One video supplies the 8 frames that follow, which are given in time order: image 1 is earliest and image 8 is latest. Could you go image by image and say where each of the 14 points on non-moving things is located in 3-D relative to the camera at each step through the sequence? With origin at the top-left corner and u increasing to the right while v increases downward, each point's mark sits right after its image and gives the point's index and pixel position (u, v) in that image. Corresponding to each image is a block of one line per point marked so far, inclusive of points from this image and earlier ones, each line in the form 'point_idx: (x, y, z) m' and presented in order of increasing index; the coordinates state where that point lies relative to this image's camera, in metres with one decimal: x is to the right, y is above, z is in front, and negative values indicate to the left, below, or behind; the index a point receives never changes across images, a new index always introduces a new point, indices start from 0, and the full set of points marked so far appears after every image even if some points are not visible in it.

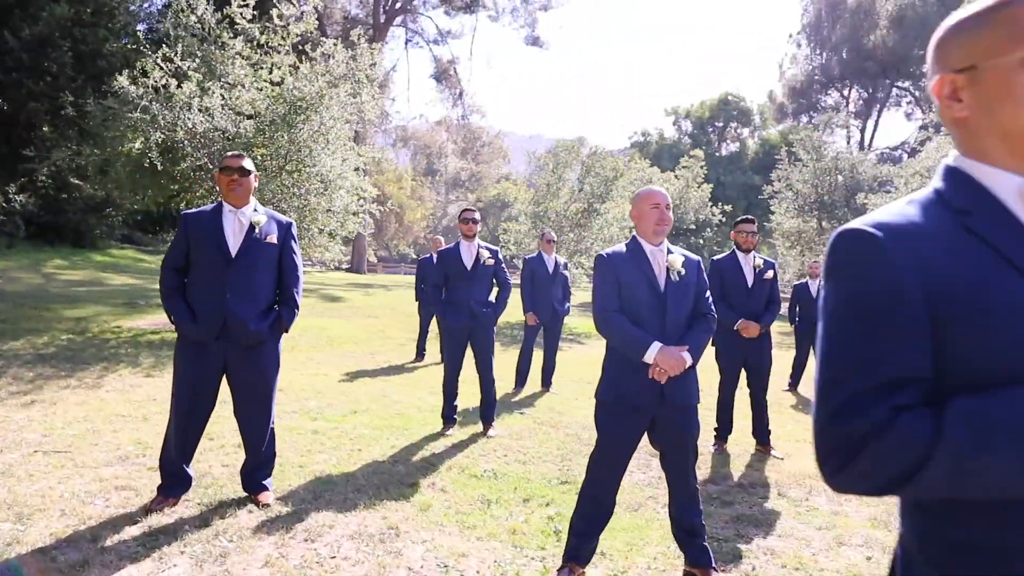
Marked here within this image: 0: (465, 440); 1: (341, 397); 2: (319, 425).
0: (-0.5, -1.5, +6.9) m
1: (-2.1, -1.3, +8.7) m
2: (-2.0, -1.4, +7.2) m
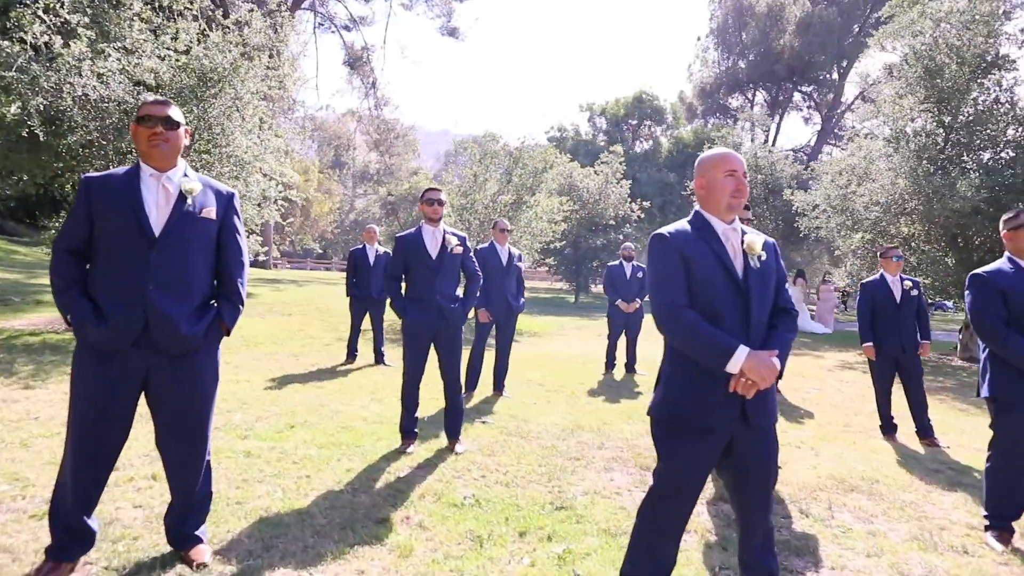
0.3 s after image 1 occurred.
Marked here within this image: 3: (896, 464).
0: (-0.7, -1.4, +5.9) m
1: (-2.5, -1.3, +7.4) m
2: (-2.2, -1.3, +6.0) m
3: (+3.6, -1.7, +6.6) m
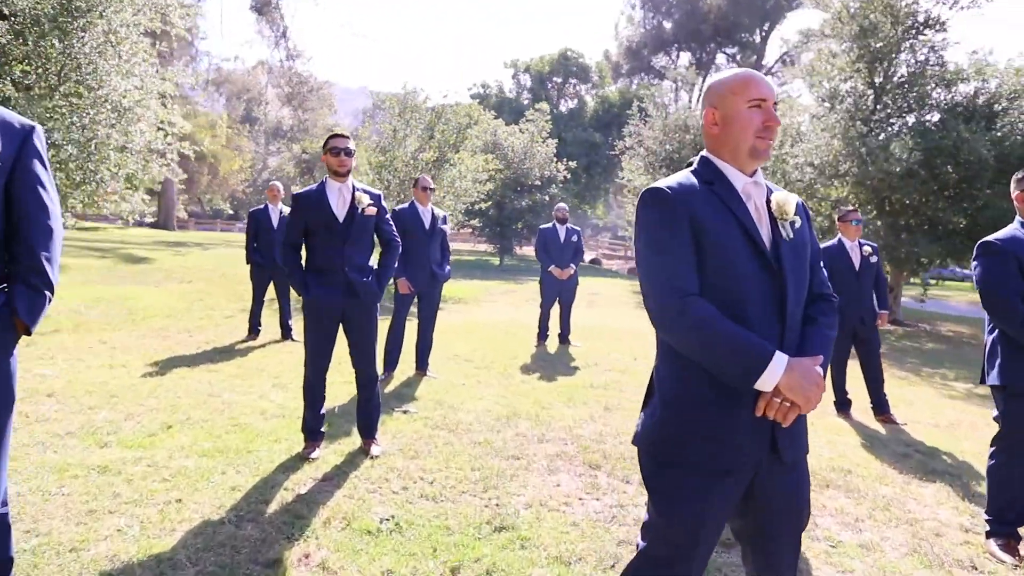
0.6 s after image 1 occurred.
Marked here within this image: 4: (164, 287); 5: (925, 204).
0: (-1.2, -1.2, +4.8) m
1: (-3.2, -1.0, +6.2) m
2: (-2.7, -1.1, +4.8) m
3: (+3.0, -1.4, +6.0) m
4: (-7.1, 0.0, +14.5) m
5: (+8.5, +1.7, +14.6) m
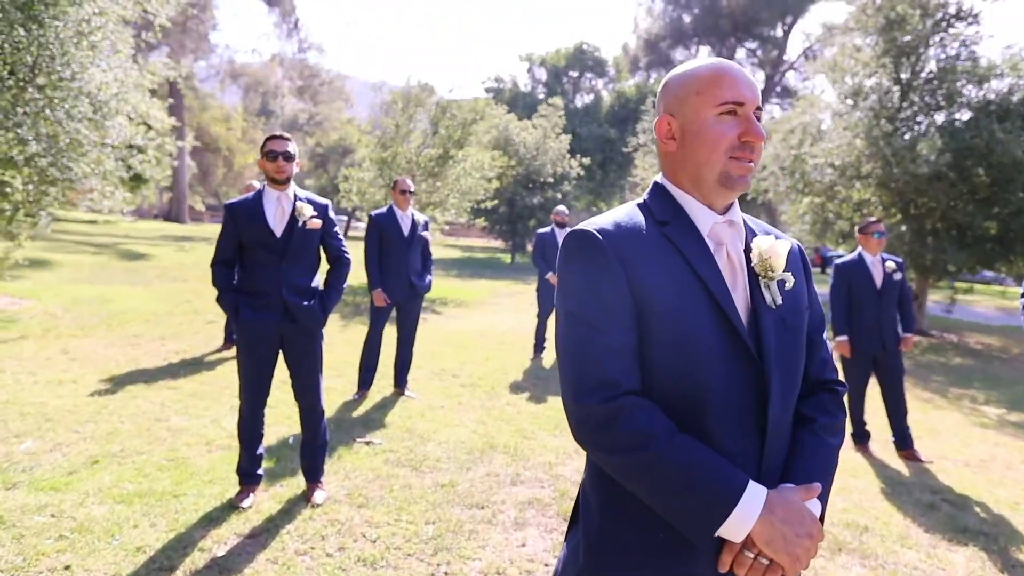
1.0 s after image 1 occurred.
0: (-1.4, -1.4, +4.2) m
1: (-3.4, -1.1, +5.6) m
2: (-3.0, -1.3, +4.2) m
3: (+2.8, -1.6, +5.3) m
4: (-7.1, 0.0, +14.0) m
5: (+8.6, +1.5, +13.7) m
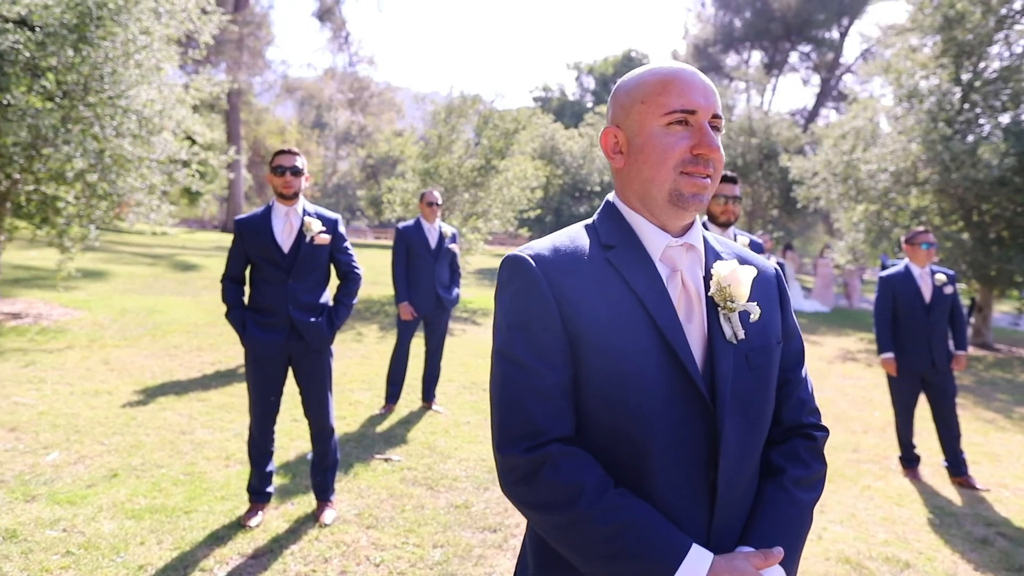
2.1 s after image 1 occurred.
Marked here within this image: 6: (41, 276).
0: (-1.4, -1.5, +4.2) m
1: (-3.2, -1.2, +5.7) m
2: (-2.9, -1.4, +4.3) m
3: (+2.9, -1.7, +4.9) m
4: (-6.3, -0.2, +14.3) m
5: (+9.3, +1.3, +12.9) m
6: (-8.8, +0.2, +13.2) m
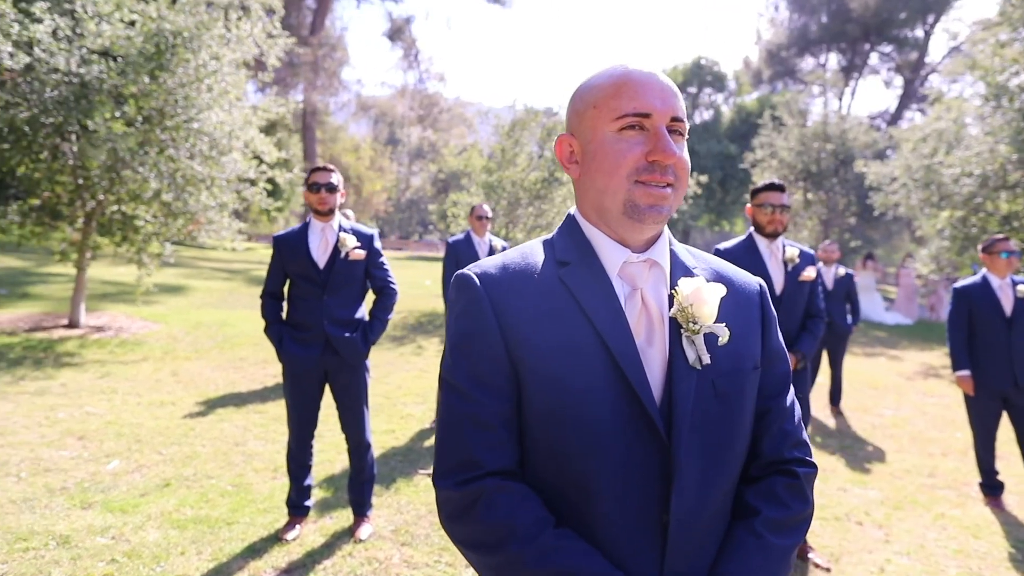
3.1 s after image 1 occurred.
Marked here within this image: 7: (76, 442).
0: (-1.2, -1.6, +4.2) m
1: (-2.9, -1.4, +5.9) m
2: (-2.7, -1.5, +4.5) m
3: (+3.2, -1.8, +4.5) m
4: (-5.1, -0.5, +14.8) m
5: (+10.3, +1.1, +11.9) m
6: (-7.7, -0.1, +14.0) m
7: (-3.7, -1.3, +6.0) m
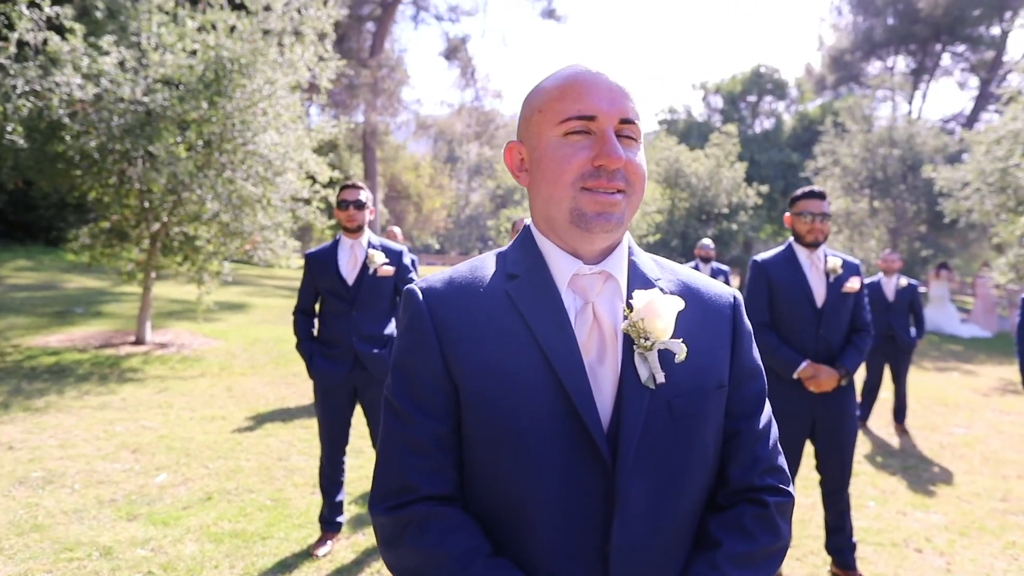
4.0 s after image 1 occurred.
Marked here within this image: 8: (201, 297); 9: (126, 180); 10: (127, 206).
0: (-1.0, -1.7, +4.2) m
1: (-2.6, -1.5, +6.0) m
2: (-2.5, -1.6, +4.6) m
3: (+3.3, -1.8, +4.1) m
4: (-4.0, -0.9, +15.1) m
5: (+11.1, +1.0, +10.9) m
6: (-6.7, -0.4, +14.5) m
7: (-3.3, -1.5, +6.2) m
8: (-5.4, -0.2, +12.3) m
9: (-5.7, +1.6, +10.5) m
10: (-5.9, +1.2, +10.7) m
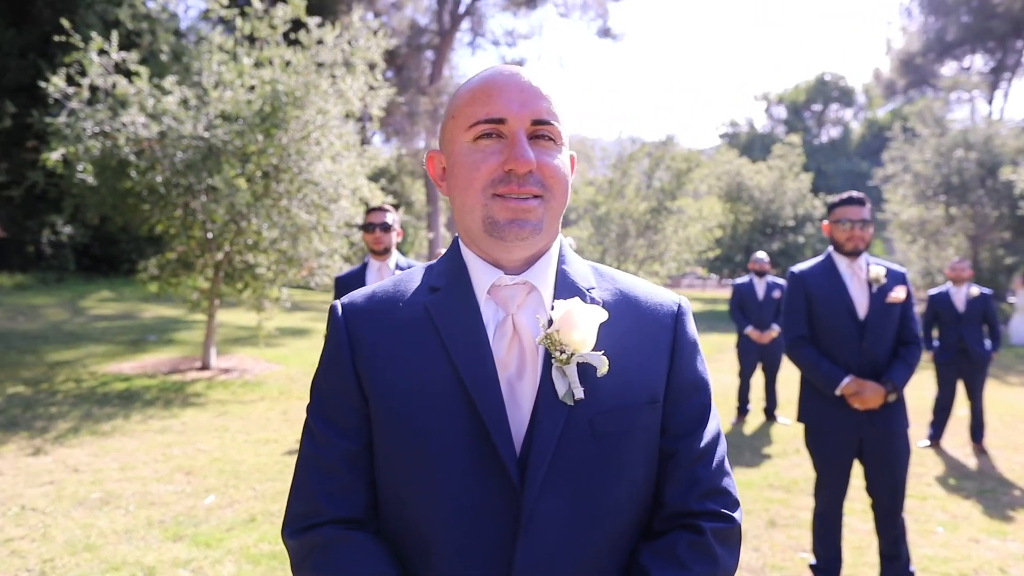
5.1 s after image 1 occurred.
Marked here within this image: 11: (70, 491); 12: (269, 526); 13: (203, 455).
0: (-0.8, -1.8, +4.1) m
1: (-2.2, -1.7, +6.1) m
2: (-2.3, -1.8, +4.7) m
3: (+3.5, -1.8, +3.7) m
4: (-2.8, -1.4, +15.4) m
5: (+11.8, +1.0, +9.8) m
6: (-5.5, -1.0, +15.0) m
7: (-3.0, -1.7, +6.4) m
8: (-4.5, -0.6, +12.7) m
9: (-5.0, +1.2, +11.0) m
10: (-5.1, +0.8, +11.2) m
11: (-3.7, -1.7, +6.0) m
12: (-1.8, -1.7, +5.2) m
13: (-3.1, -1.7, +7.1) m
